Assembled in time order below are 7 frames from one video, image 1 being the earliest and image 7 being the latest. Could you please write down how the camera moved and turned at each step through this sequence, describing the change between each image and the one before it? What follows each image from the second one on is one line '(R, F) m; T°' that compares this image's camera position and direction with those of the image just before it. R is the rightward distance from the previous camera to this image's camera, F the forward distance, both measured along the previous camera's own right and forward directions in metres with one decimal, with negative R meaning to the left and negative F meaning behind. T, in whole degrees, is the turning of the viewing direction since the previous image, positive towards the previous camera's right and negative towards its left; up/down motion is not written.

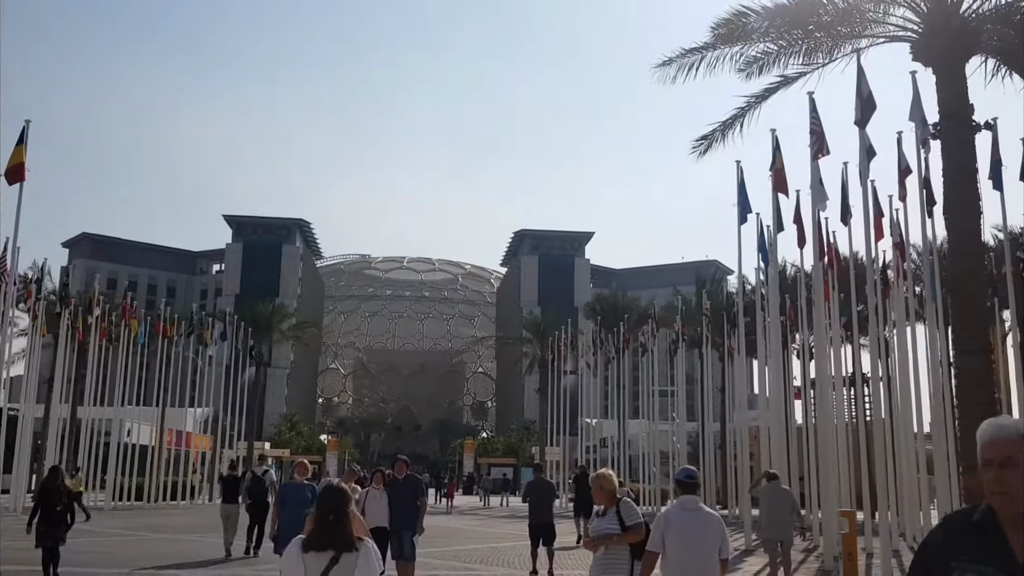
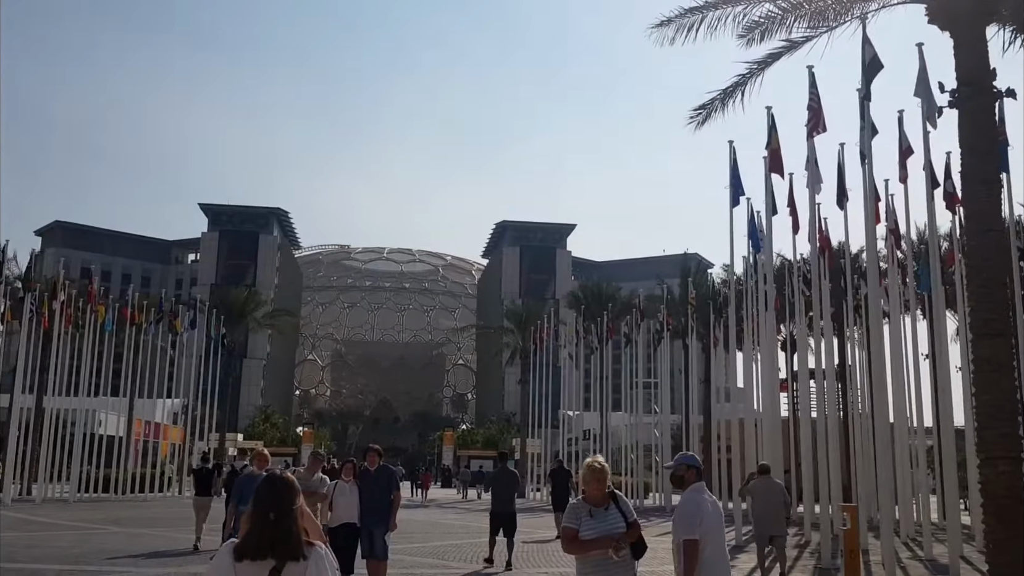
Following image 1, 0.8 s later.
(0.0, +0.8) m; +1°
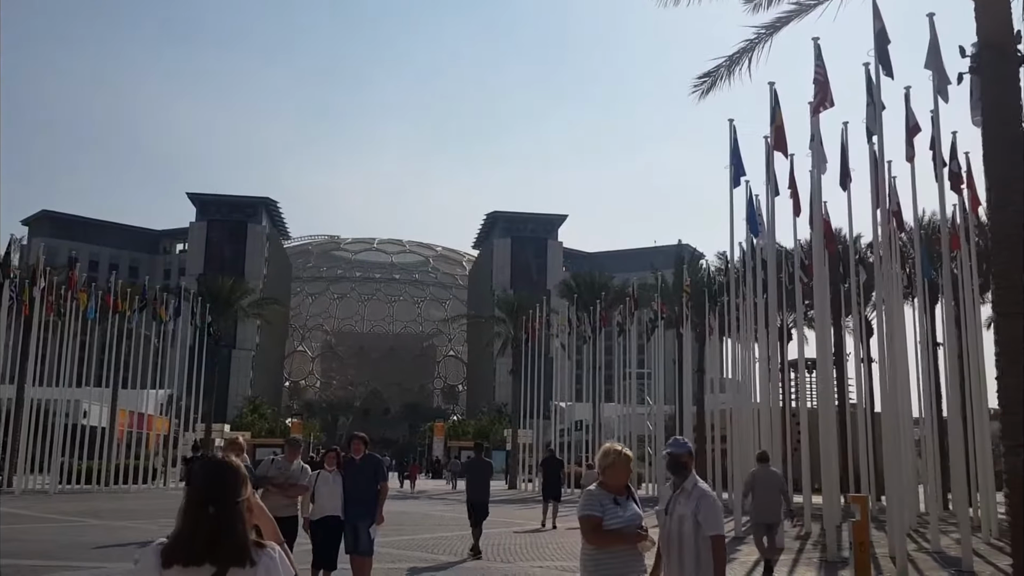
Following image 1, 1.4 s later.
(0.0, +0.6) m; +1°
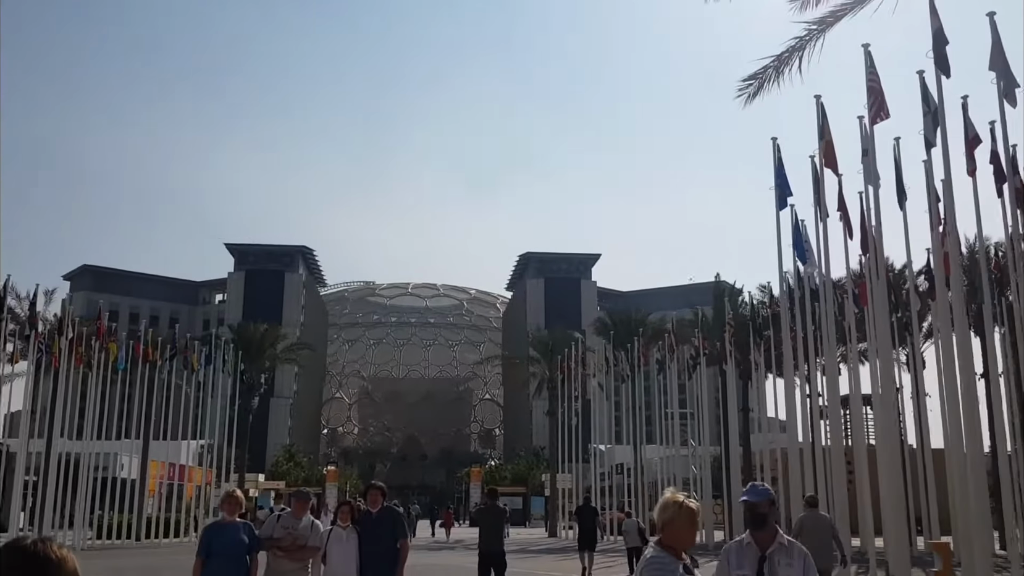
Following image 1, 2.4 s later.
(0.0, +0.9) m; -2°
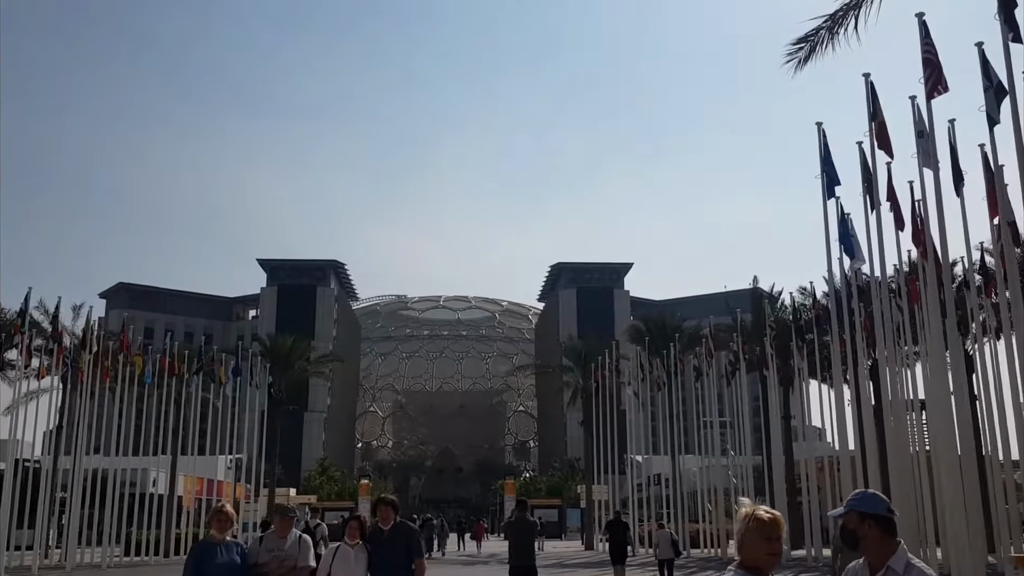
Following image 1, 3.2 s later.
(0.0, +0.9) m; -2°
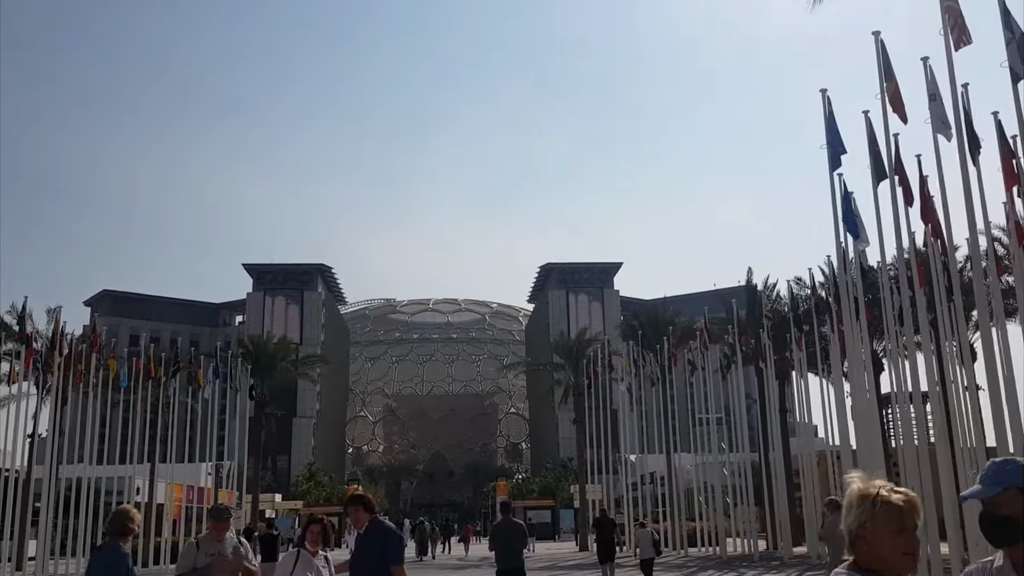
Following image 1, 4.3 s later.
(0.0, +1.0) m; +1°
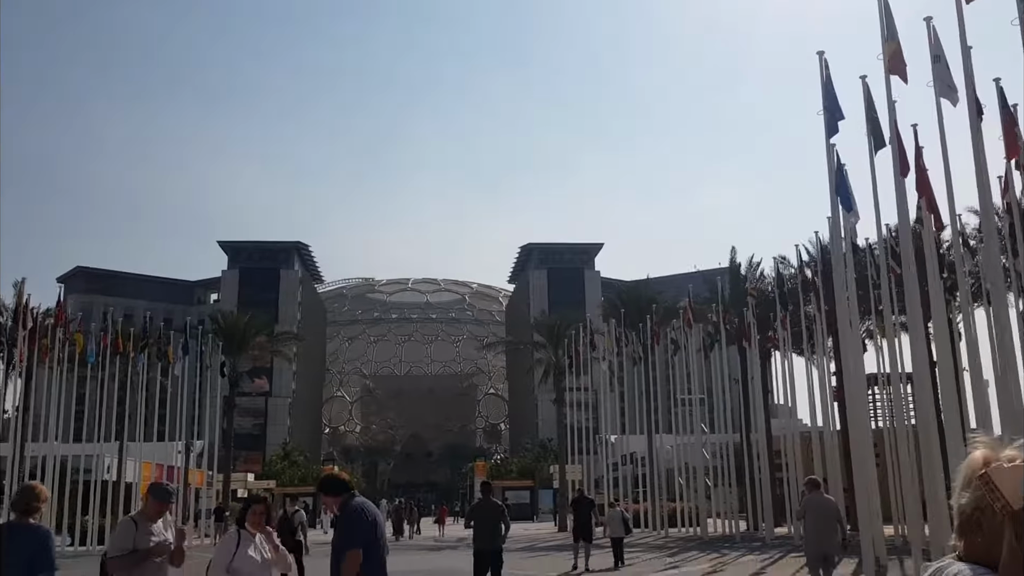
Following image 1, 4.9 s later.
(0.0, +0.6) m; +1°
